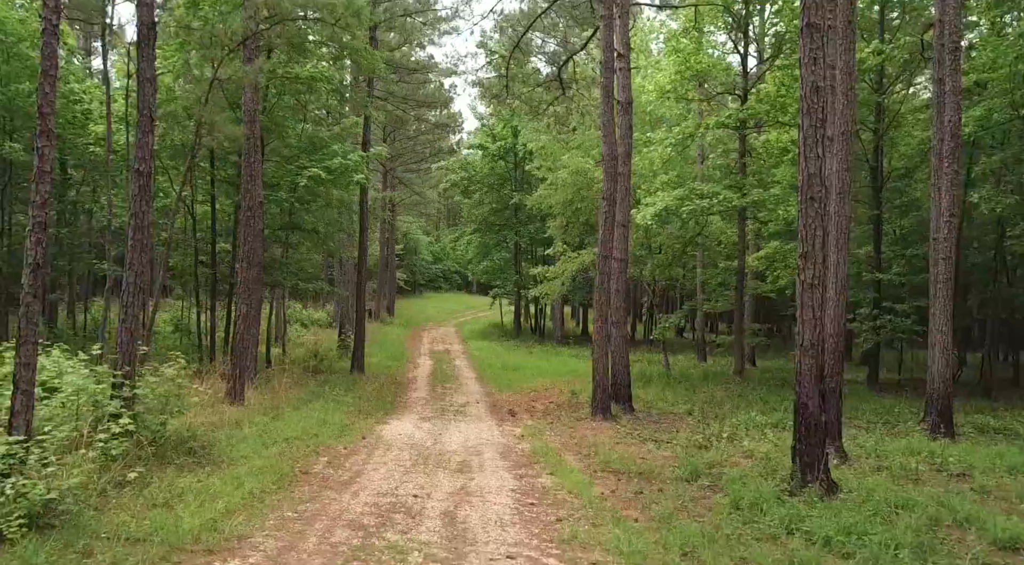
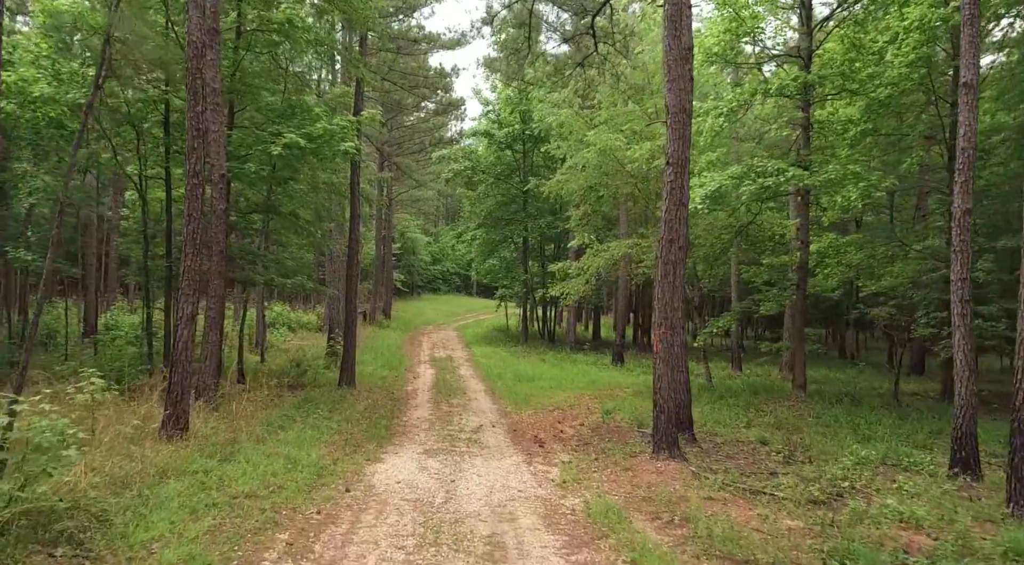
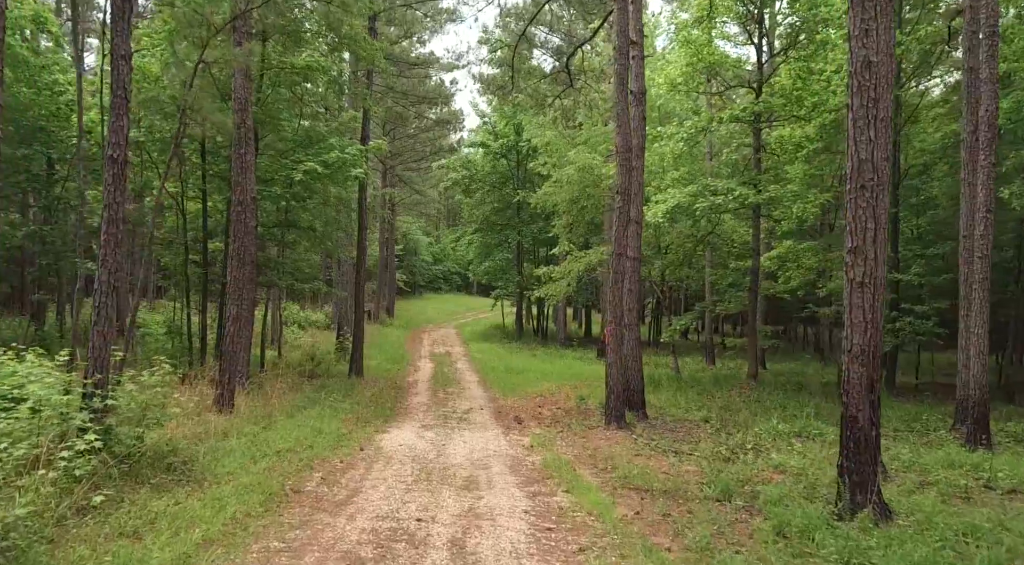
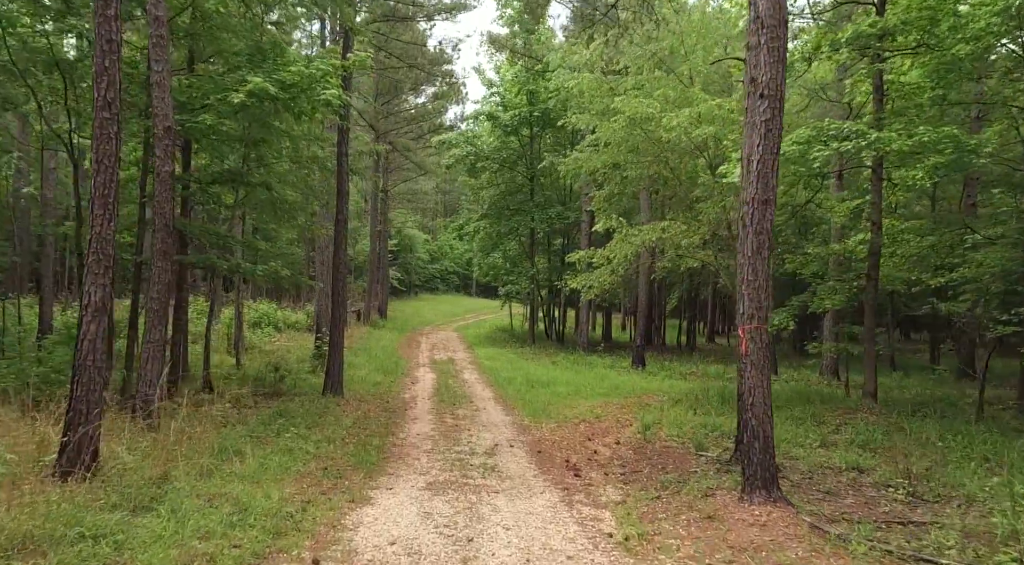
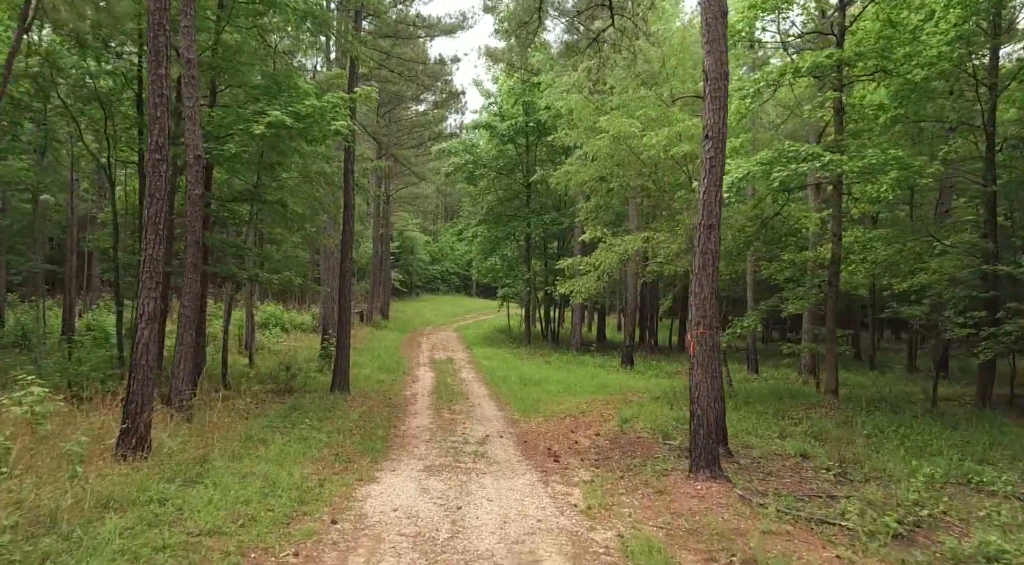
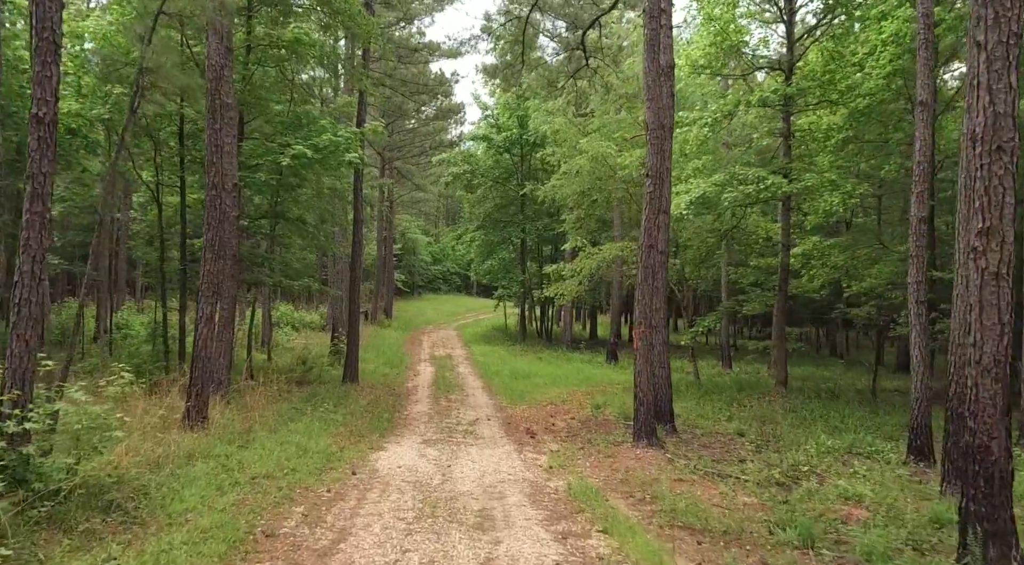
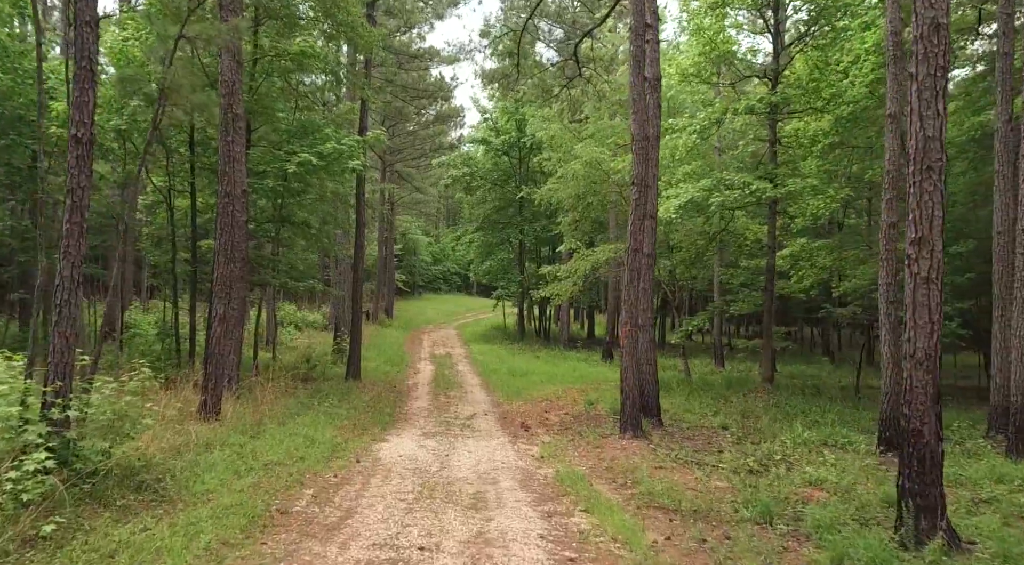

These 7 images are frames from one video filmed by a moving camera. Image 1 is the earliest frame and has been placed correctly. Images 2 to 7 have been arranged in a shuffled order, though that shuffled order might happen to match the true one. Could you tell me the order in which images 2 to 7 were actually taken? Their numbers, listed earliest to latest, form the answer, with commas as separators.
3, 7, 6, 2, 5, 4
